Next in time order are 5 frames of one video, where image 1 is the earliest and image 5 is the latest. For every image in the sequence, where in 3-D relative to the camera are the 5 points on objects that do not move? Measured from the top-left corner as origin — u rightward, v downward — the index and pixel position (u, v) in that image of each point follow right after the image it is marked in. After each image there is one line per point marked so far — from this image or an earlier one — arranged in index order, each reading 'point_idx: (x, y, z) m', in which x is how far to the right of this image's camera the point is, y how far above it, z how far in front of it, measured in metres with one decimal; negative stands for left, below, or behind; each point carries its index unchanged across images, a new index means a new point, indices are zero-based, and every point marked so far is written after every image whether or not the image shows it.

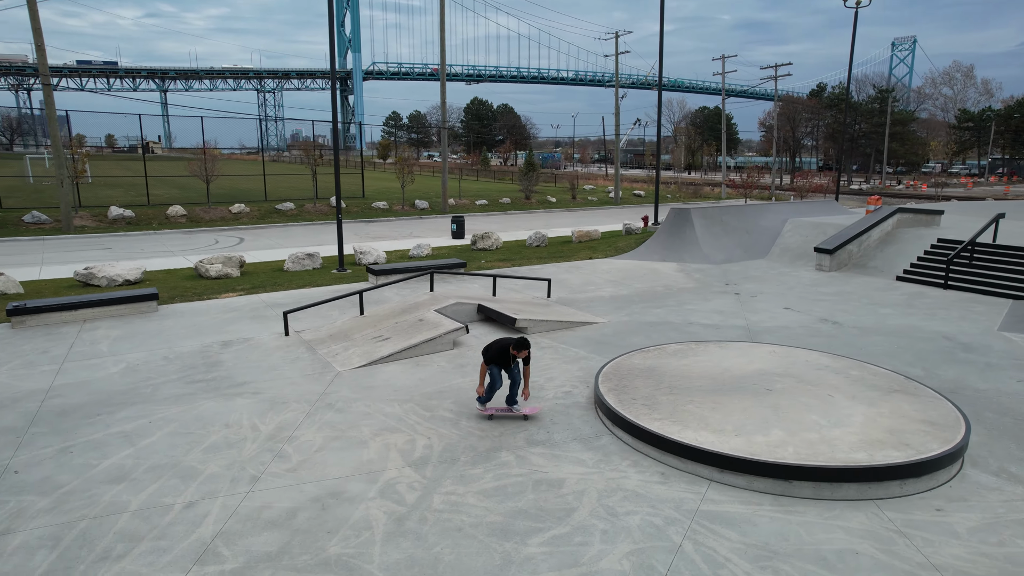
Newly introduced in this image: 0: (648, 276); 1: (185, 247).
0: (+2.9, +0.3, +13.9) m
1: (-9.4, +1.2, +18.9) m
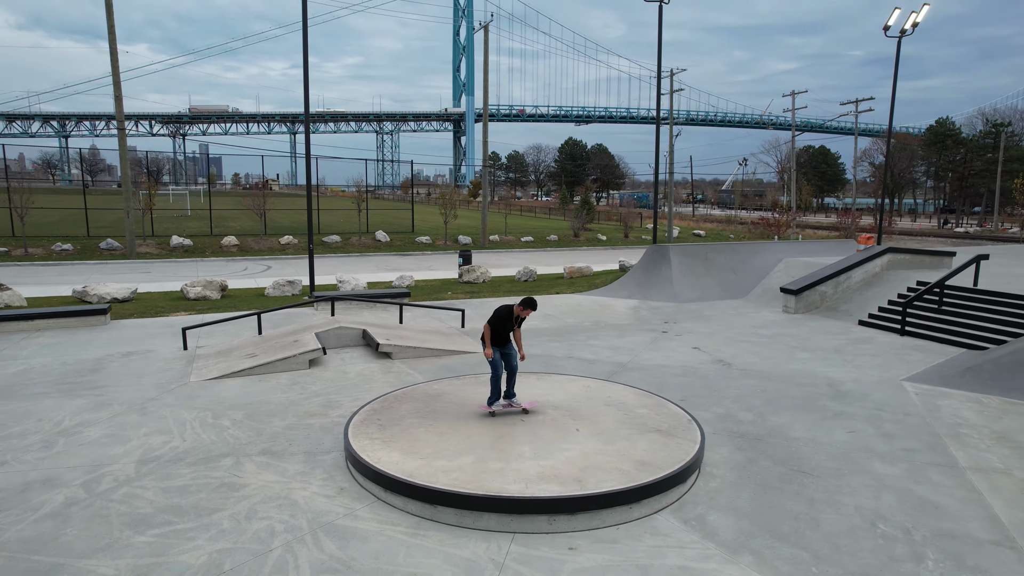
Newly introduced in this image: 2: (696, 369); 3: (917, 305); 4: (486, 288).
0: (+1.7, -0.5, +13.8) m
1: (-9.6, +0.5, +20.9) m
2: (+2.7, -1.2, +9.5) m
3: (+7.4, -0.3, +11.9) m
4: (-0.7, 0.0, +16.9) m
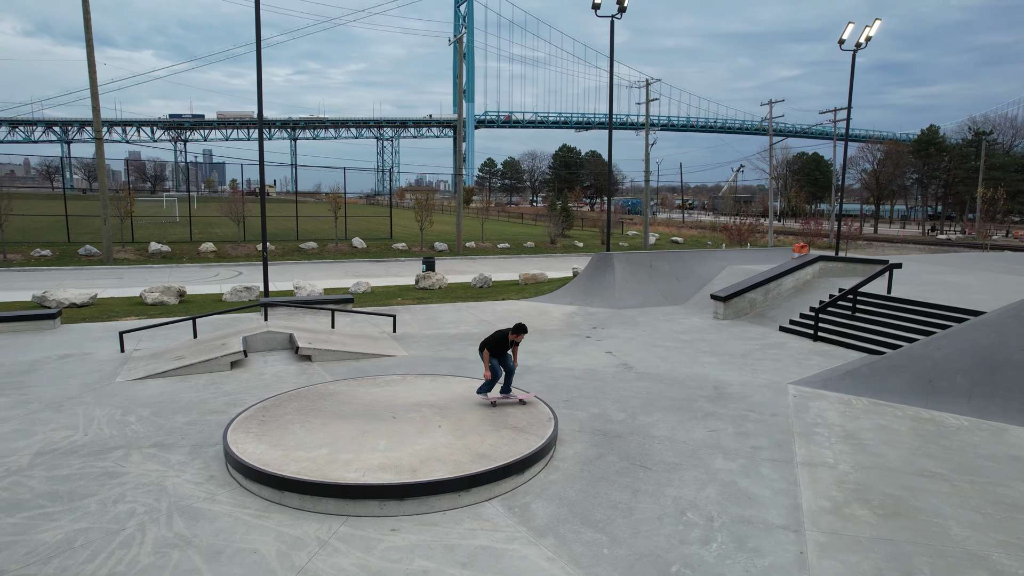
0: (+0.4, -0.6, +14.3) m
1: (-10.8, +0.3, +21.5) m
2: (+1.3, -1.3, +10.0) m
3: (+6.0, -0.4, +12.4) m
4: (-2.0, -0.2, +17.4) m
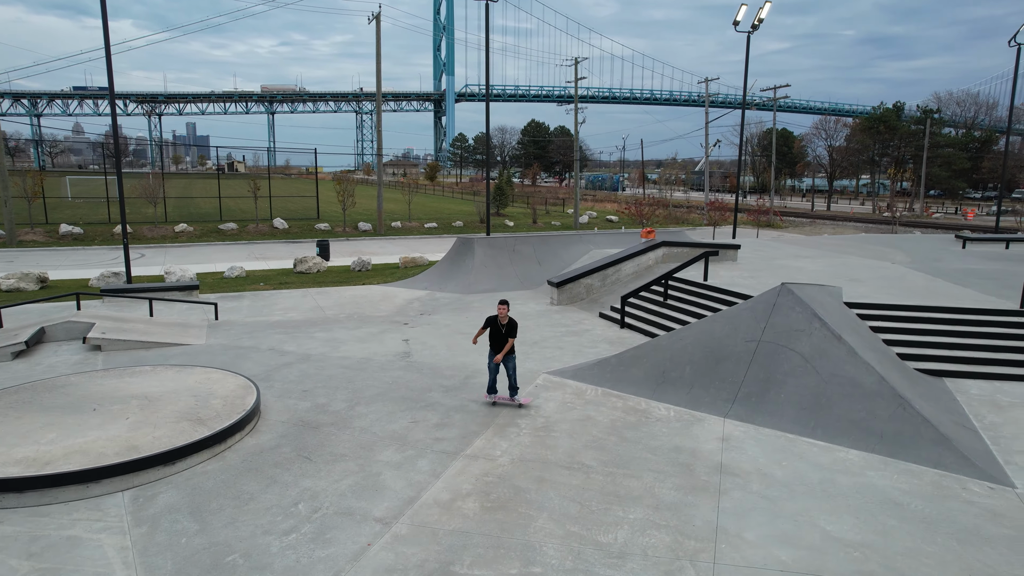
0: (-3.1, -0.3, +14.6) m
1: (-14.4, +0.9, +21.6) m
2: (-2.2, -1.1, +10.3) m
3: (+2.5, -0.2, +12.7) m
4: (-5.6, +0.2, +17.6) m
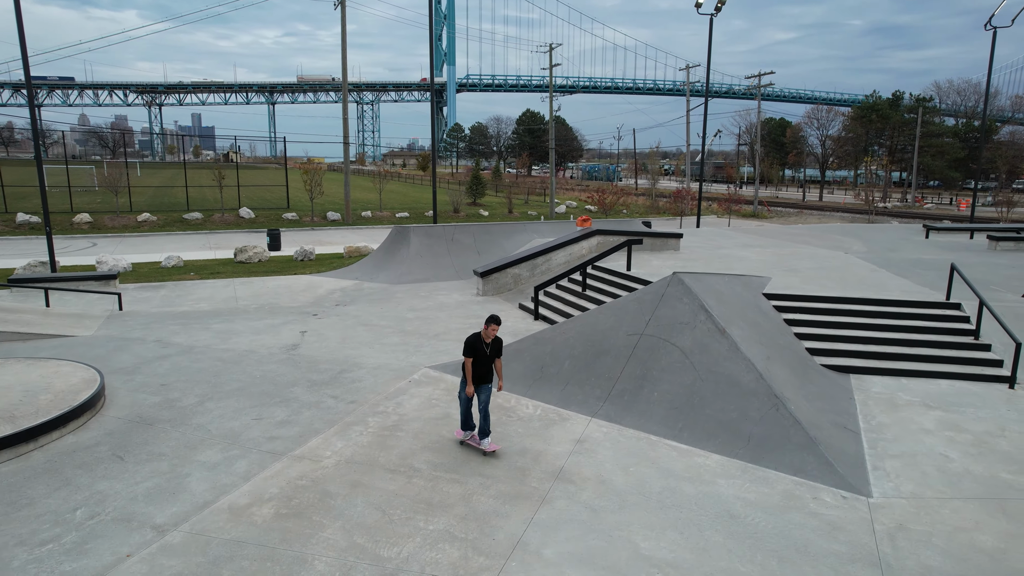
0: (-4.7, -0.1, +14.1) m
1: (-16.0, +1.3, +21.2) m
2: (-3.8, -1.0, +9.8) m
3: (+0.9, 0.0, +12.1) m
4: (-7.1, +0.5, +17.2) m
